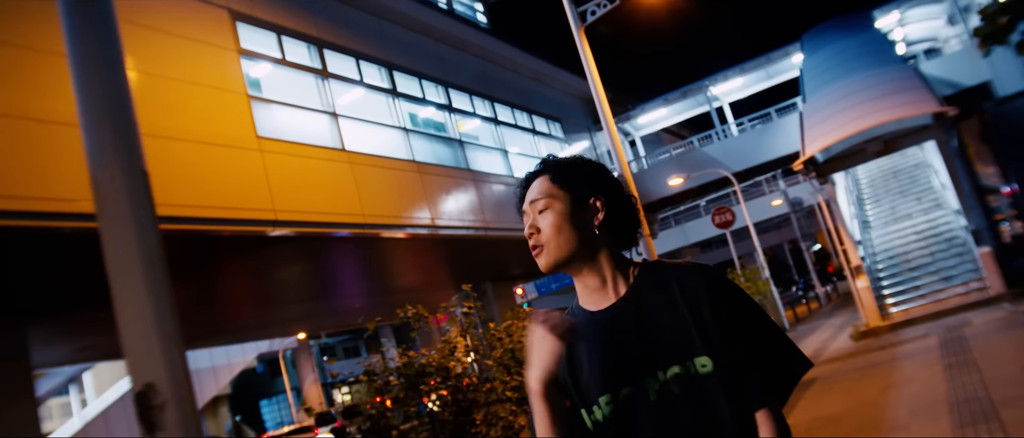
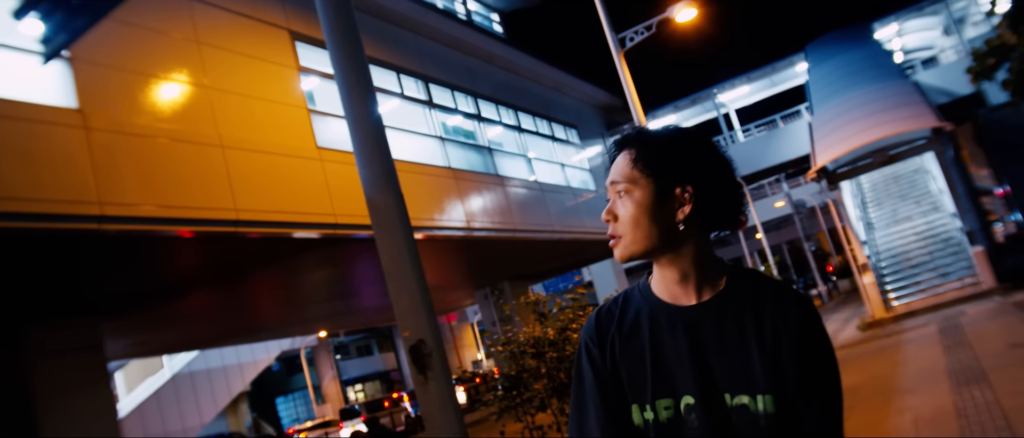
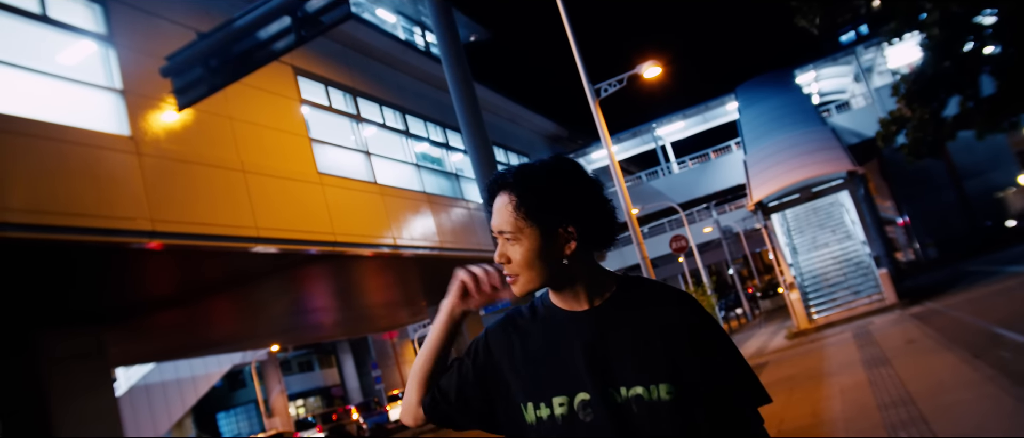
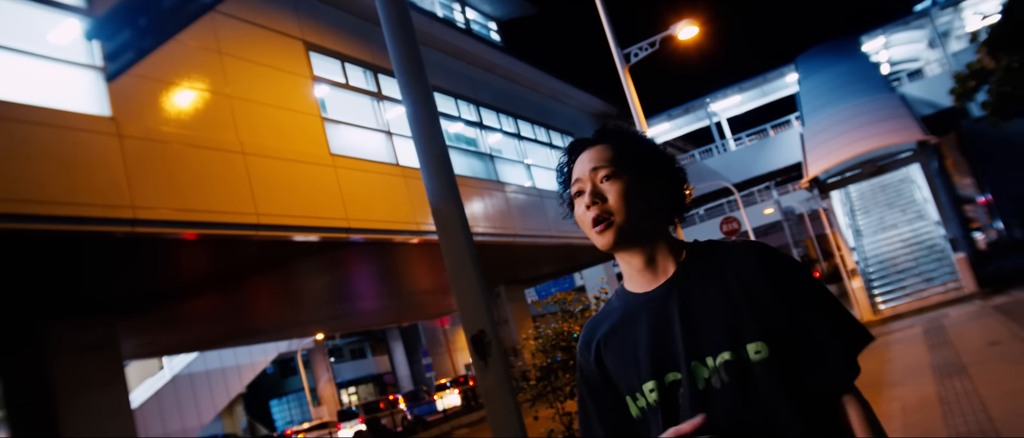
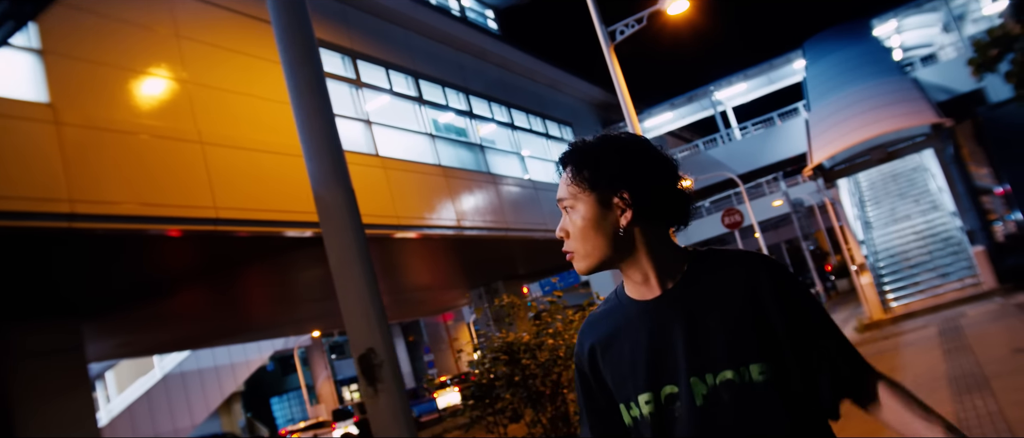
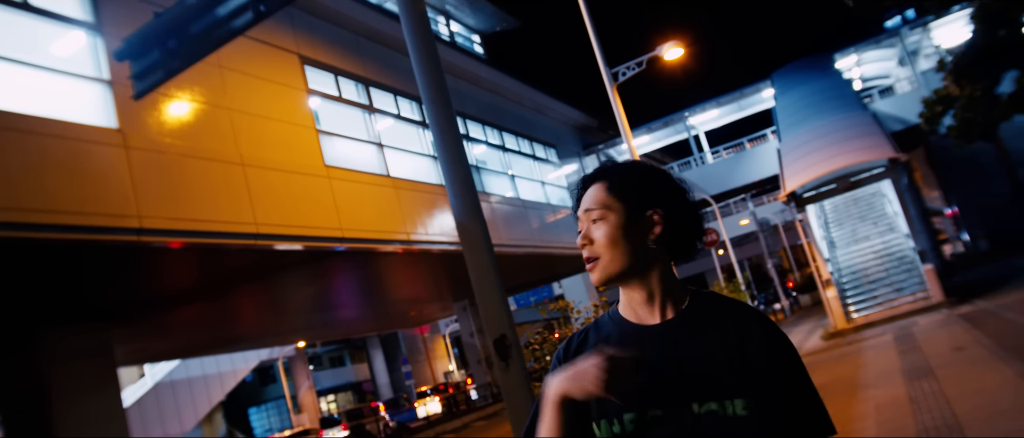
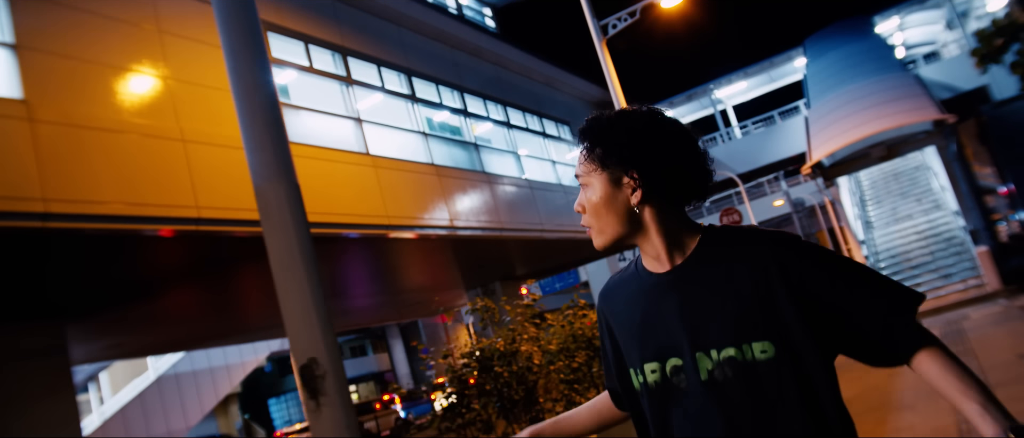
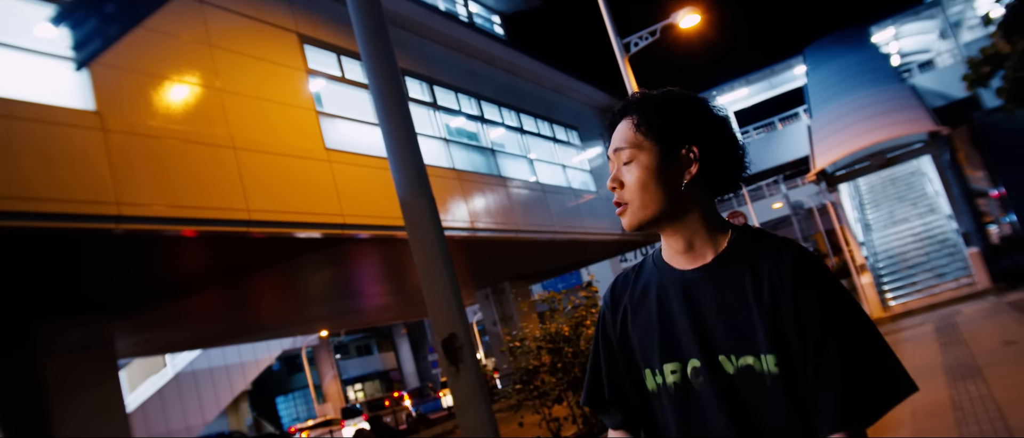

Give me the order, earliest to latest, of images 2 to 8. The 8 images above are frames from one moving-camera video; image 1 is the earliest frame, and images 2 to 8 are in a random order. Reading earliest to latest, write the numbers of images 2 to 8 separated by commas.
7, 5, 2, 8, 4, 6, 3
